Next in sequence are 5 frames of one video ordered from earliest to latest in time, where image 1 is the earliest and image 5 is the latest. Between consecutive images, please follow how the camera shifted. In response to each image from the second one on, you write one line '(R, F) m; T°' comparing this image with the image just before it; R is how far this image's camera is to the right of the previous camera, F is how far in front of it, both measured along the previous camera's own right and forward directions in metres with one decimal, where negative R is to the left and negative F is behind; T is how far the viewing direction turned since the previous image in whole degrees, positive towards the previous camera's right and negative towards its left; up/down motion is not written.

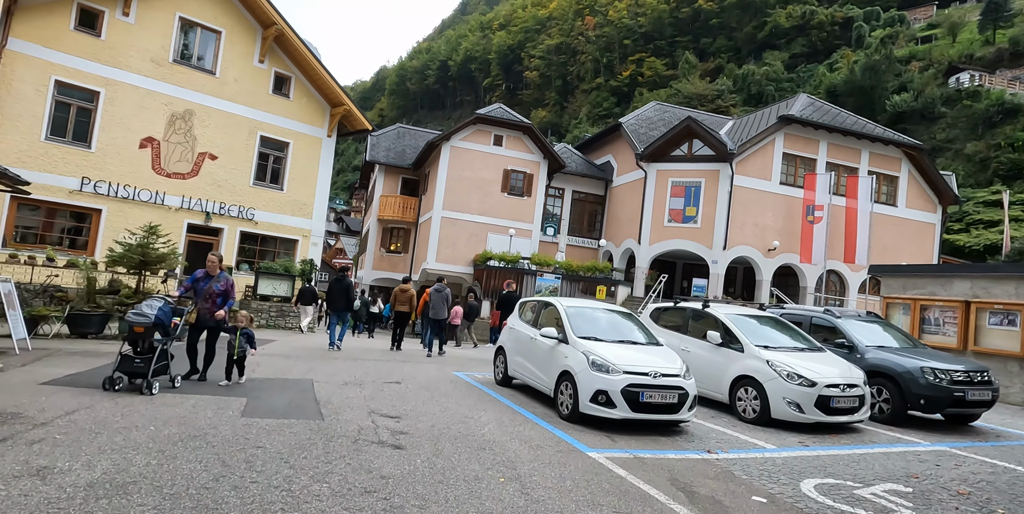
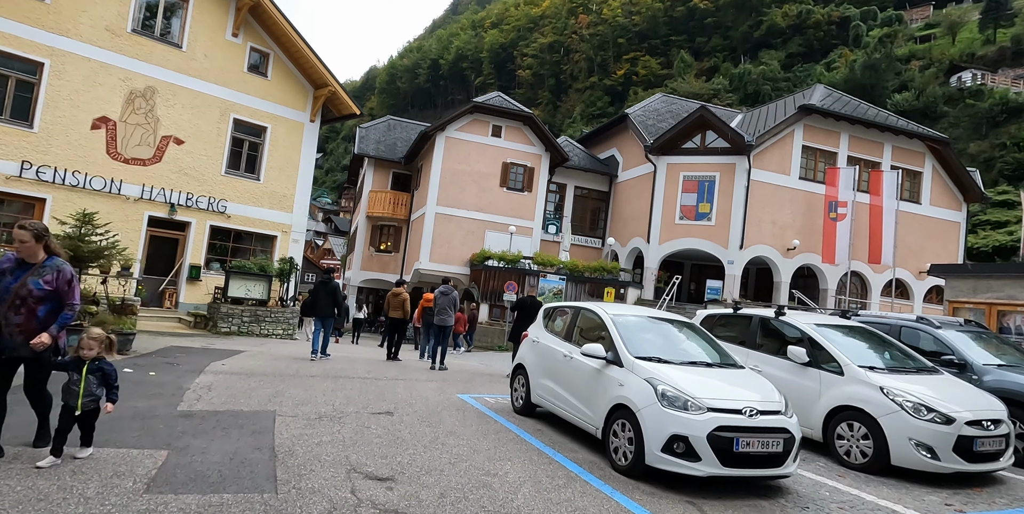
(-0.4, +2.0) m; +1°
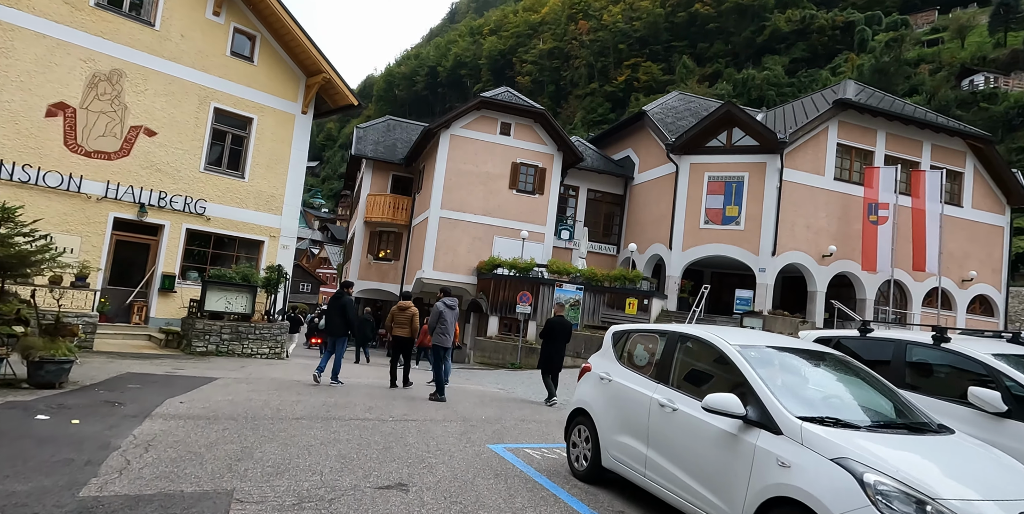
(-0.6, +2.0) m; 0°
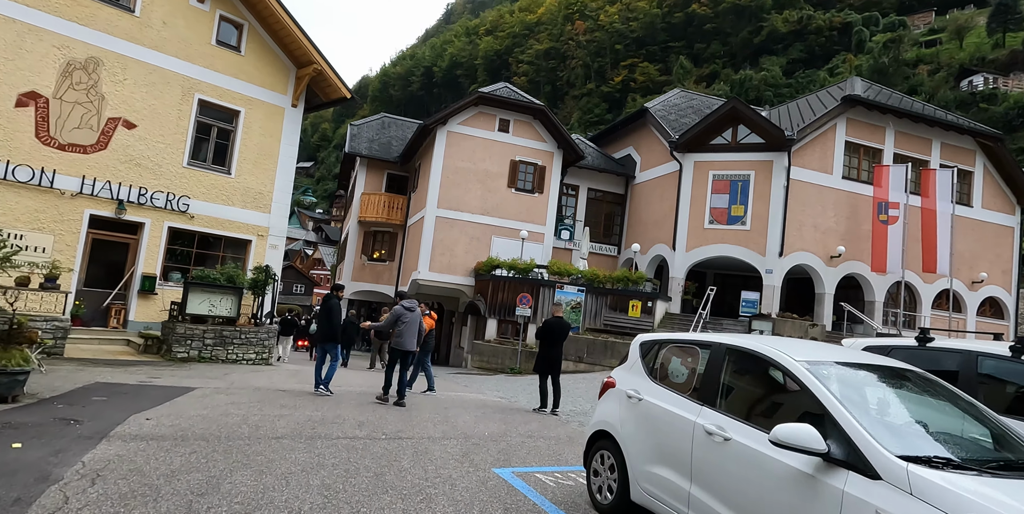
(-0.1, +0.8) m; 0°
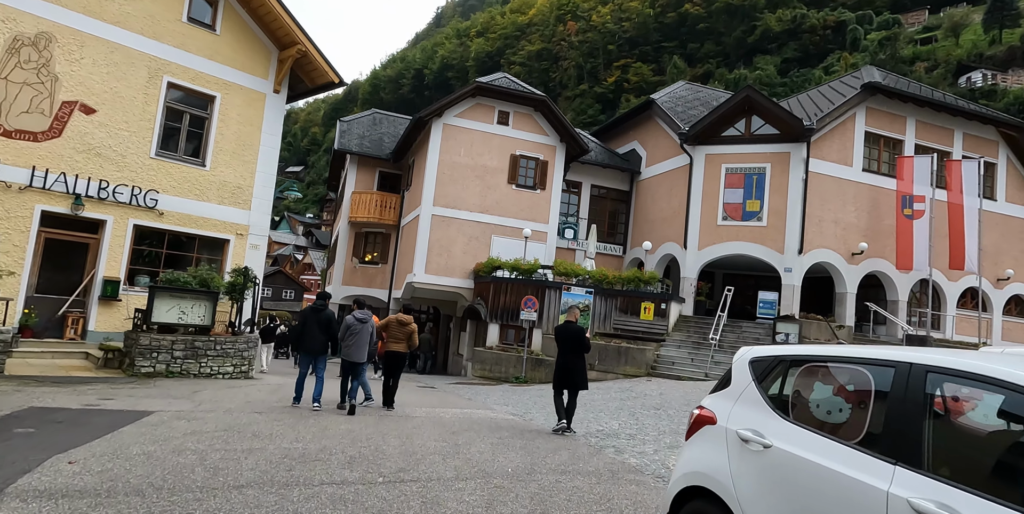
(-0.4, +1.4) m; +1°
